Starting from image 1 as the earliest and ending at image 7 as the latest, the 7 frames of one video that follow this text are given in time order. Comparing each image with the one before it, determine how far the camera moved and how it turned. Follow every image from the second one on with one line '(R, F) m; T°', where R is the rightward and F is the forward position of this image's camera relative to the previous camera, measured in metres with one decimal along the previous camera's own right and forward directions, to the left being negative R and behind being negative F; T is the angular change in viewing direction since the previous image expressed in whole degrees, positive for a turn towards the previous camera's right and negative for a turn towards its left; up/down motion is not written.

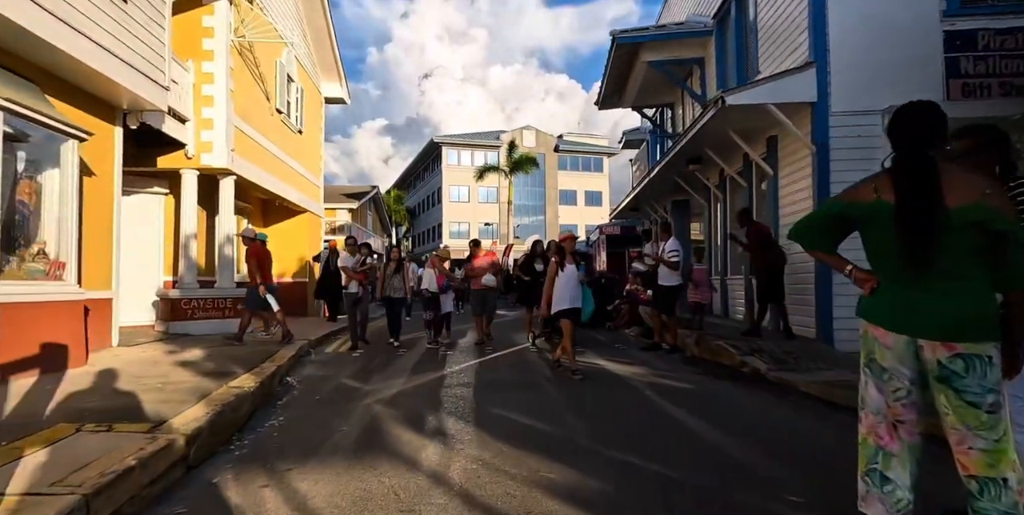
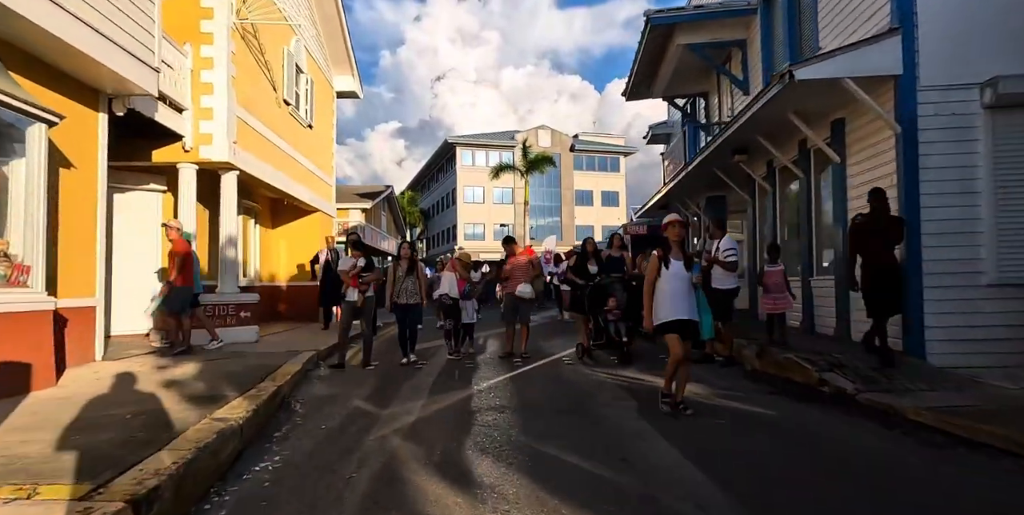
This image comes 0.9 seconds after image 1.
(-0.3, +1.1) m; -1°
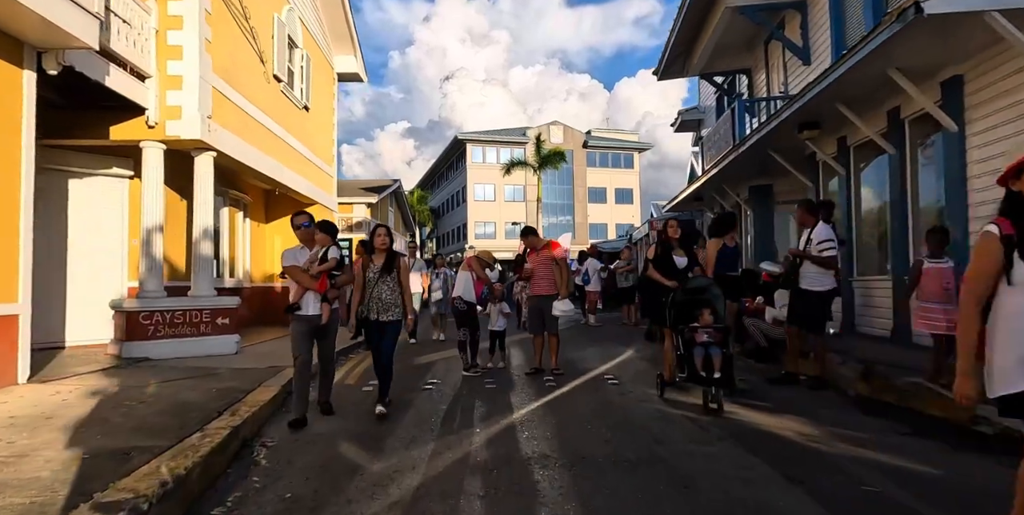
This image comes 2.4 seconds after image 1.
(-0.3, +1.7) m; -1°
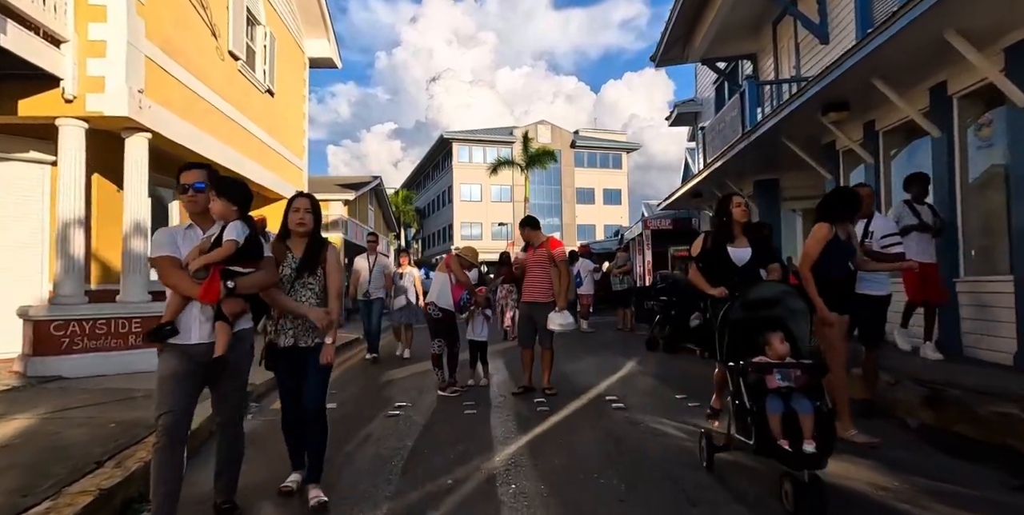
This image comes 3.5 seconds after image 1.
(0.0, +1.2) m; +1°
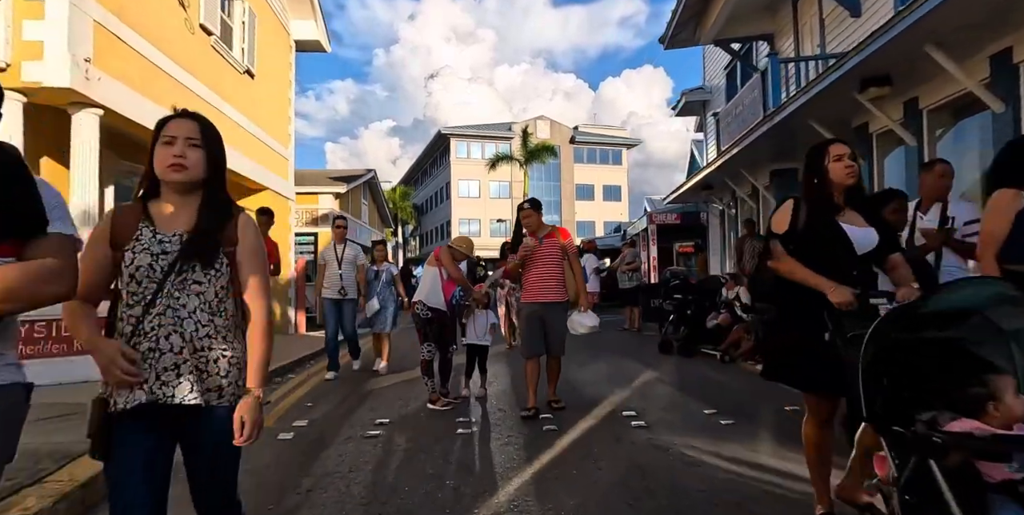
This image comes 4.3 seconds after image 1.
(0.0, +0.9) m; 0°
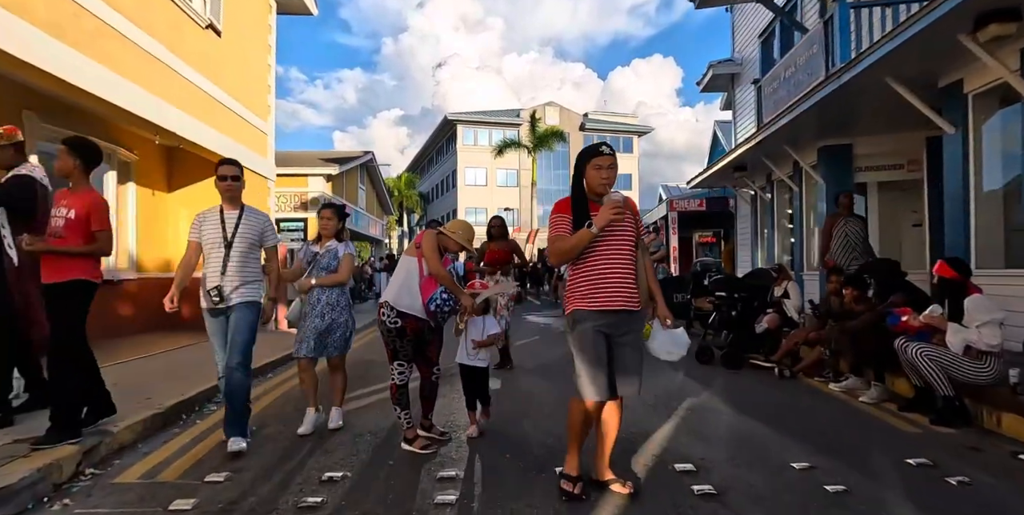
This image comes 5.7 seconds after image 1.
(0.0, +1.6) m; -1°
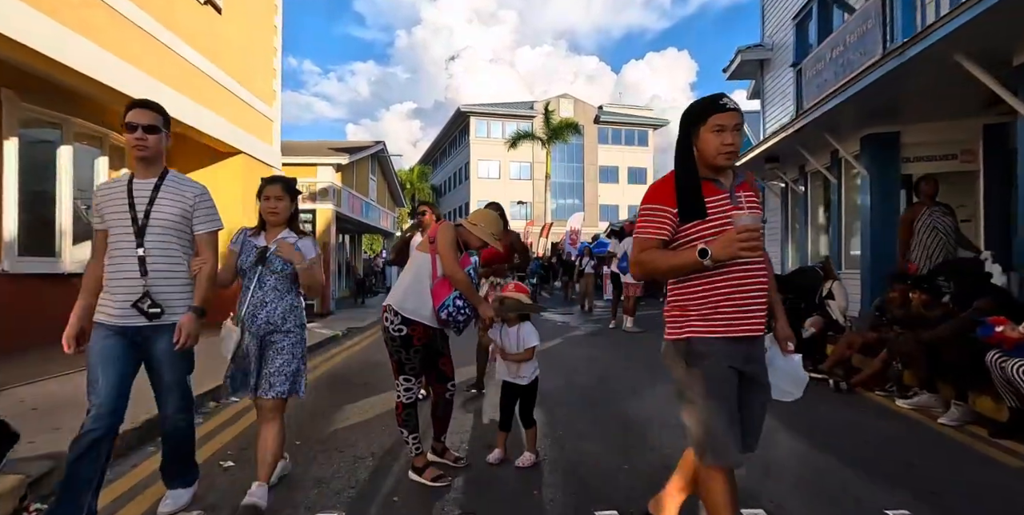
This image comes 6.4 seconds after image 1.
(-0.1, +0.7) m; -1°
